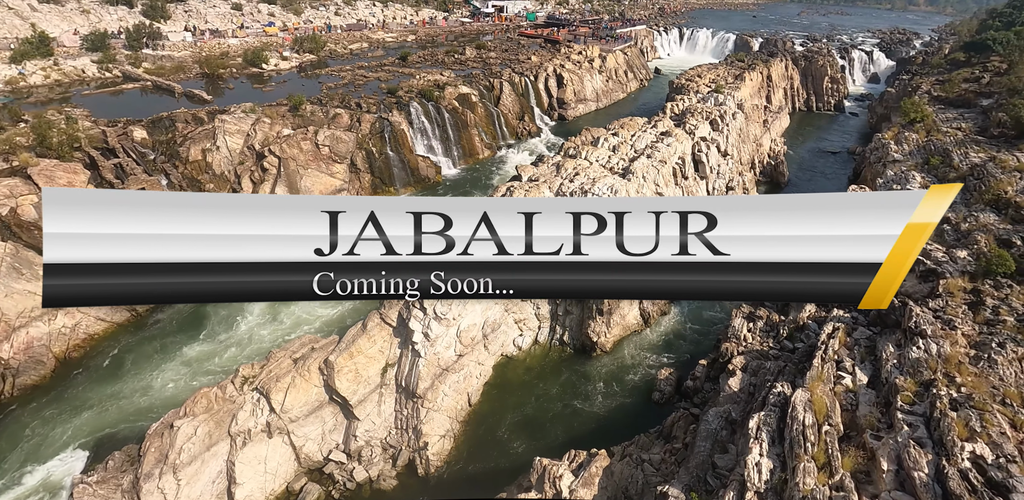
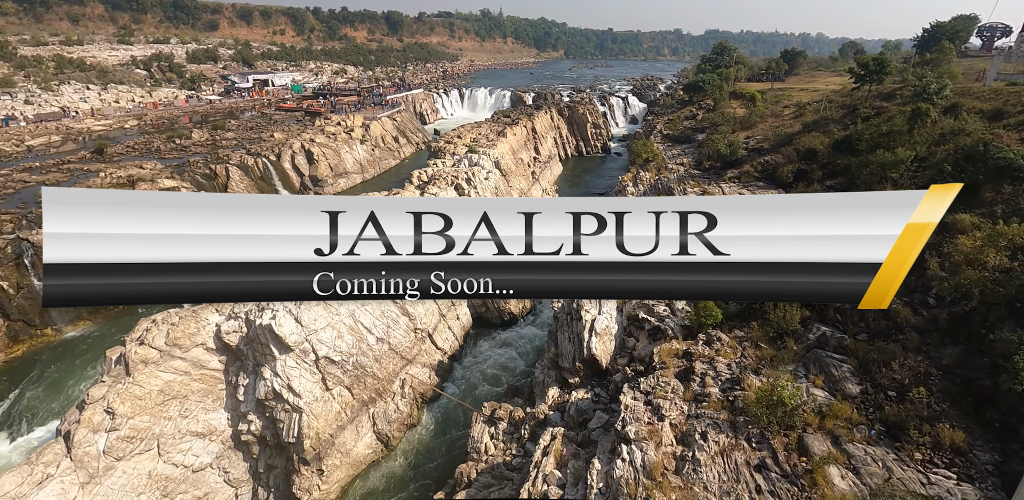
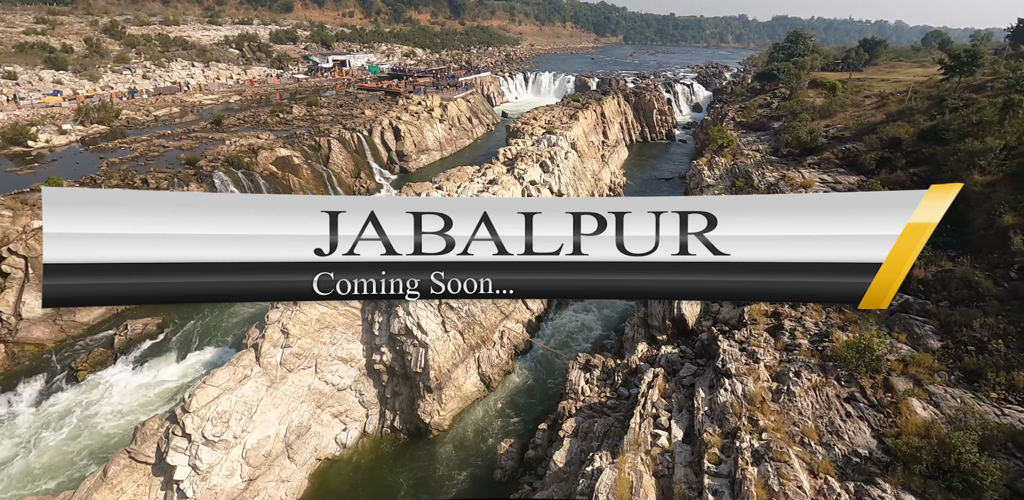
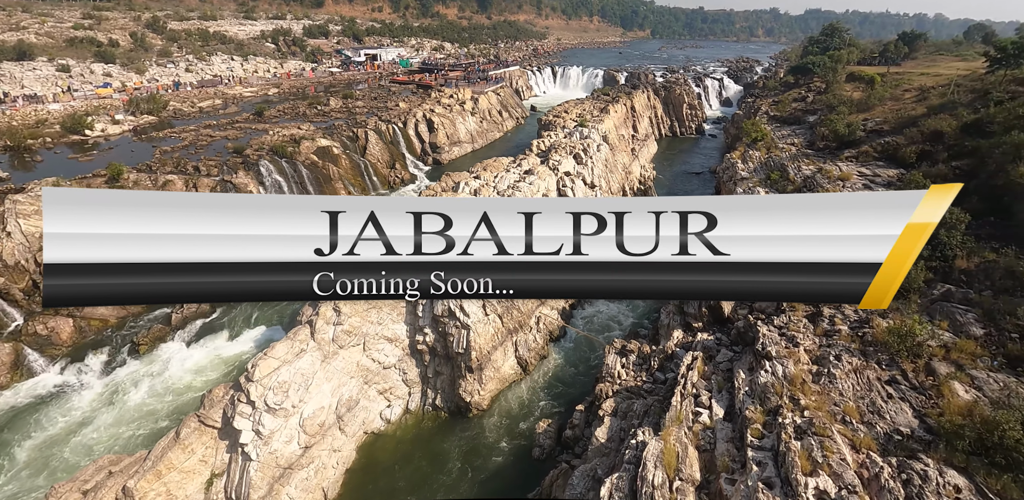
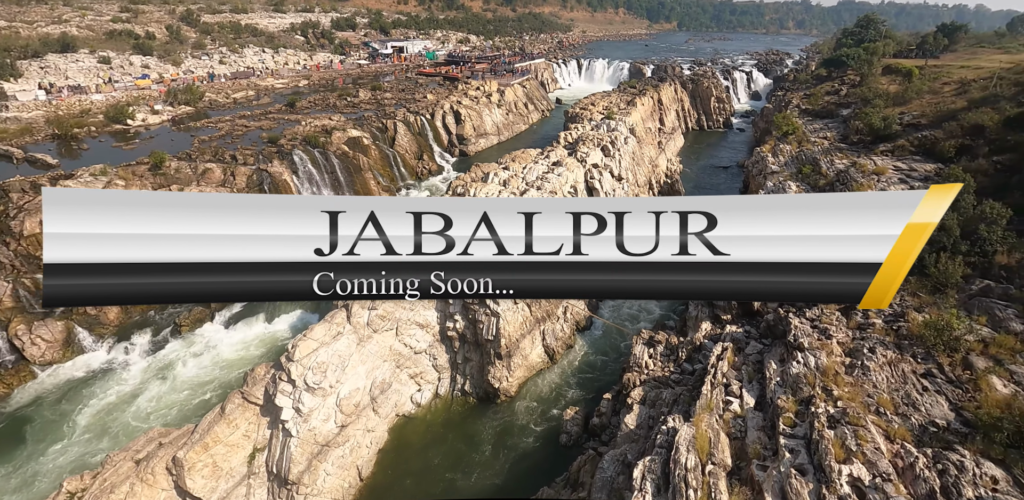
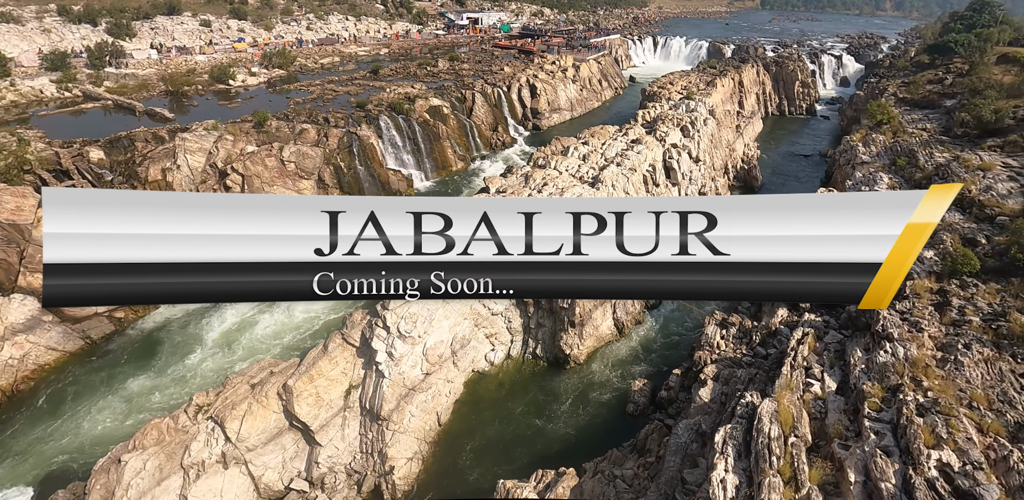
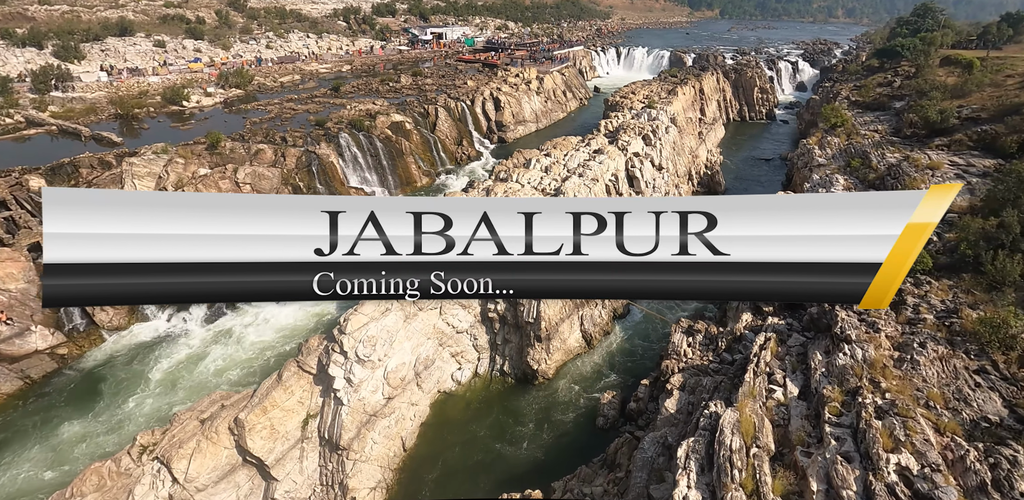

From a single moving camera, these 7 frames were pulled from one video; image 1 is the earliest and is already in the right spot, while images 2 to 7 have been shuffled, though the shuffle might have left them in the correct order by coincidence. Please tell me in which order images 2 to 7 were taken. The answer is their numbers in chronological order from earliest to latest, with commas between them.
6, 7, 5, 4, 3, 2
